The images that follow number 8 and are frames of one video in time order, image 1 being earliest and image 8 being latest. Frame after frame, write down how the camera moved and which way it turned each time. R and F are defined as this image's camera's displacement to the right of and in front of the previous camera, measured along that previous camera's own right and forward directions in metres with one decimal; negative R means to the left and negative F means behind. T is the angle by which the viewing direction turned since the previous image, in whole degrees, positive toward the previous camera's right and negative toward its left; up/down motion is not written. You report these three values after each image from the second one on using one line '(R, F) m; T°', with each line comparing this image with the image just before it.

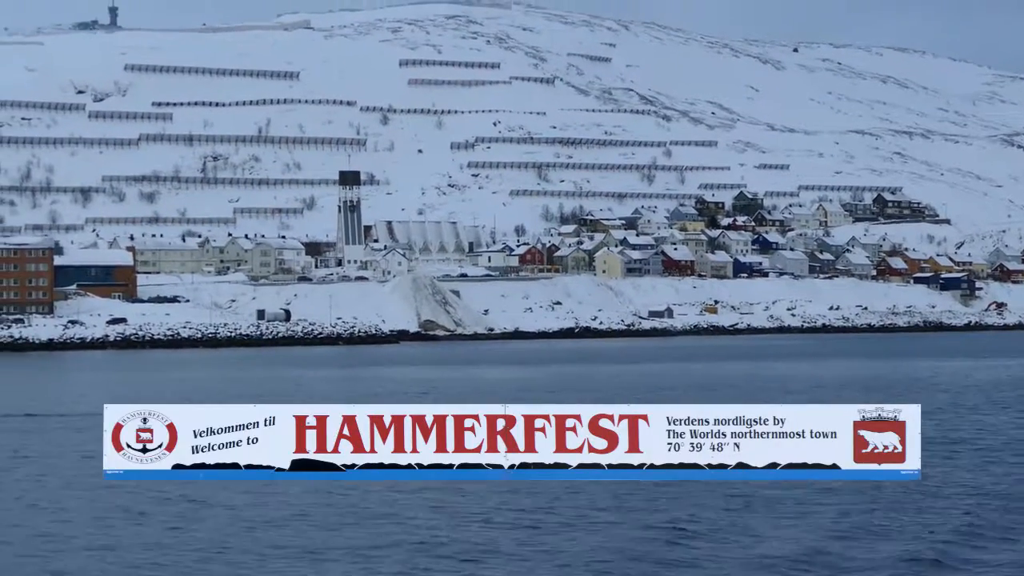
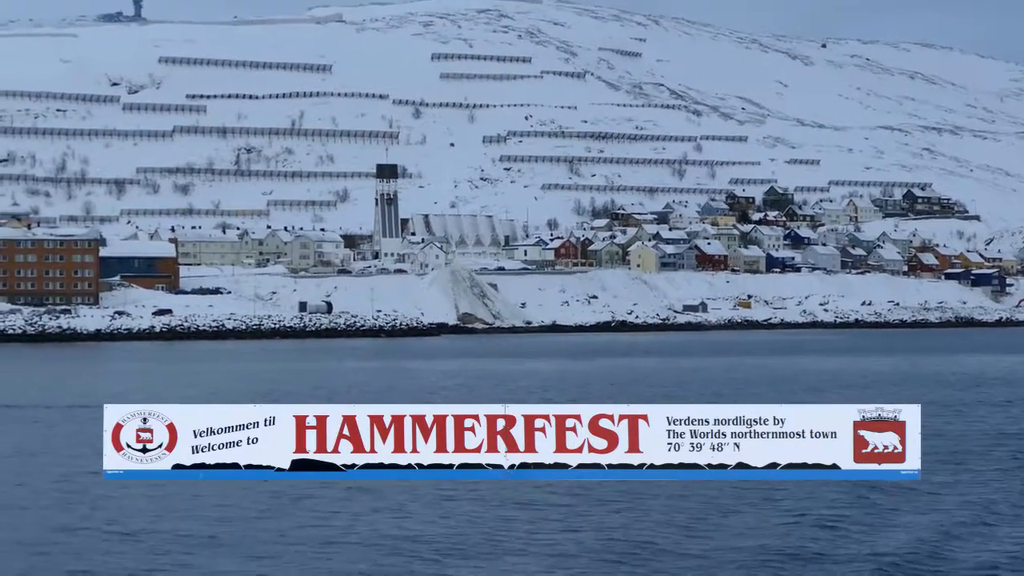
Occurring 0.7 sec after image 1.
(+0.1, -0.2) m; -1°
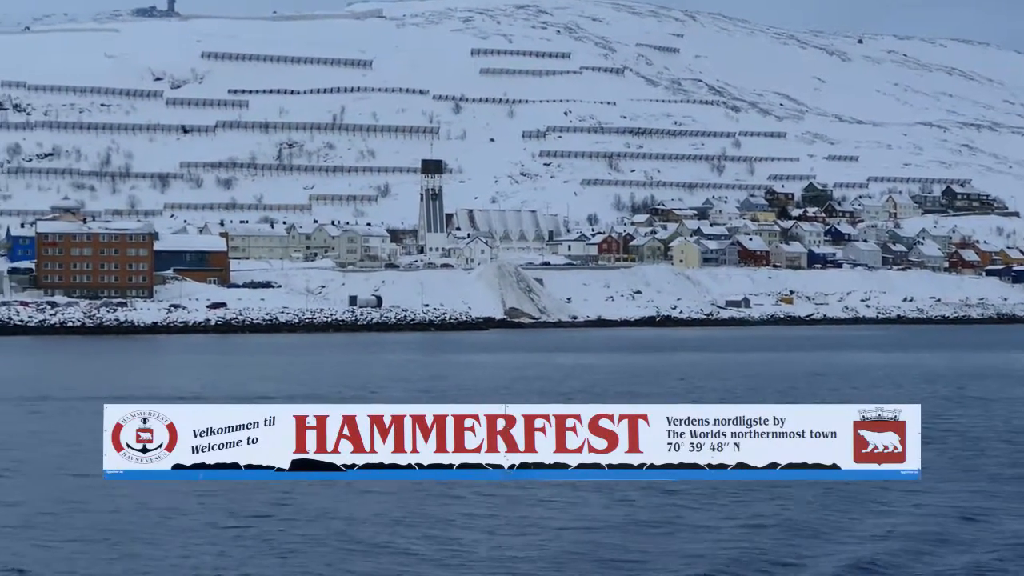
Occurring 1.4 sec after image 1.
(+0.6, -0.3) m; -2°
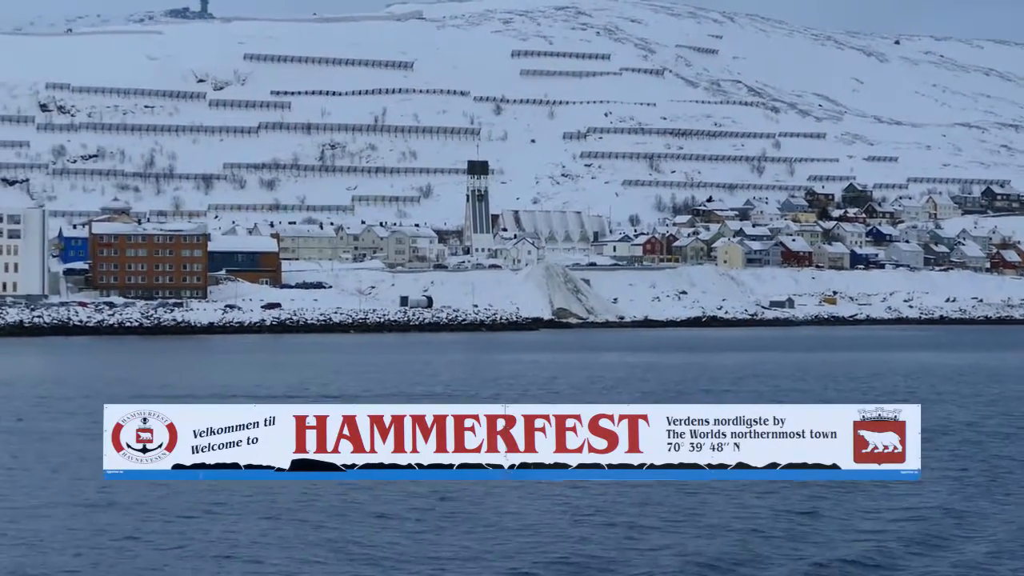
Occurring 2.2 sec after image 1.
(-0.6, -0.2) m; -1°
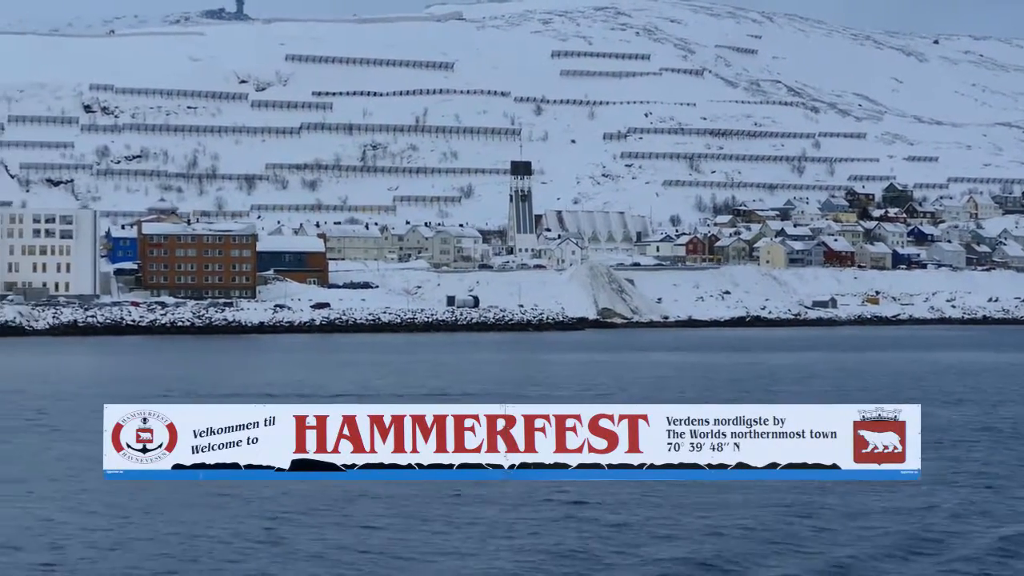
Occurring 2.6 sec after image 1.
(-0.5, -0.2) m; -1°
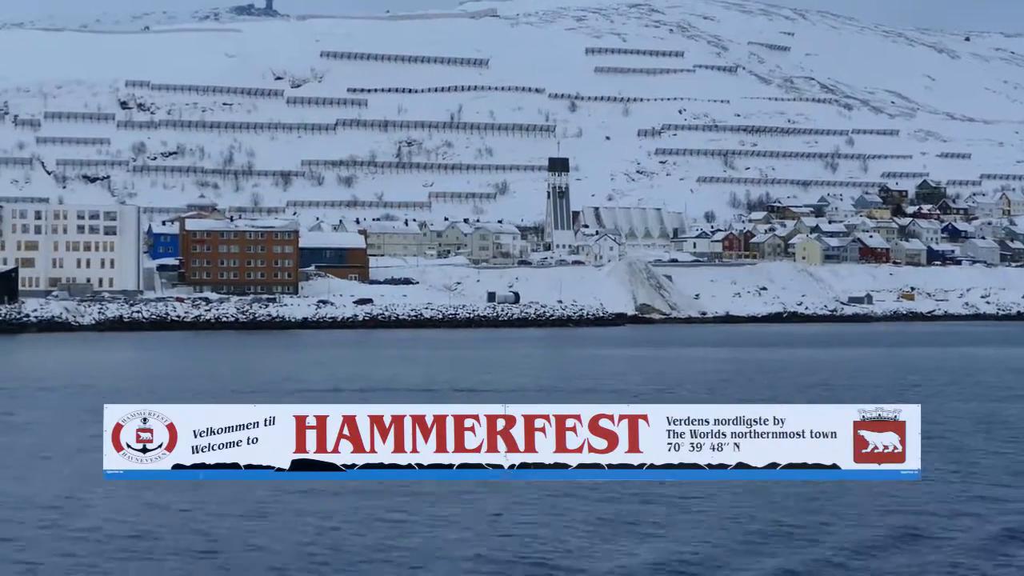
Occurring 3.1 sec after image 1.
(-0.6, -0.2) m; -1°
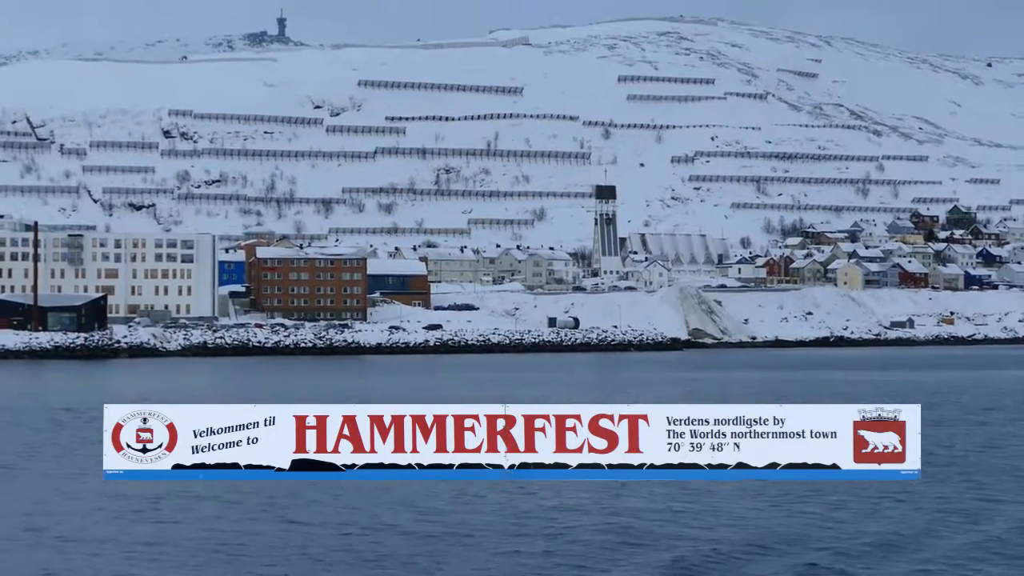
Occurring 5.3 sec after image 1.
(-2.0, -0.6) m; +1°
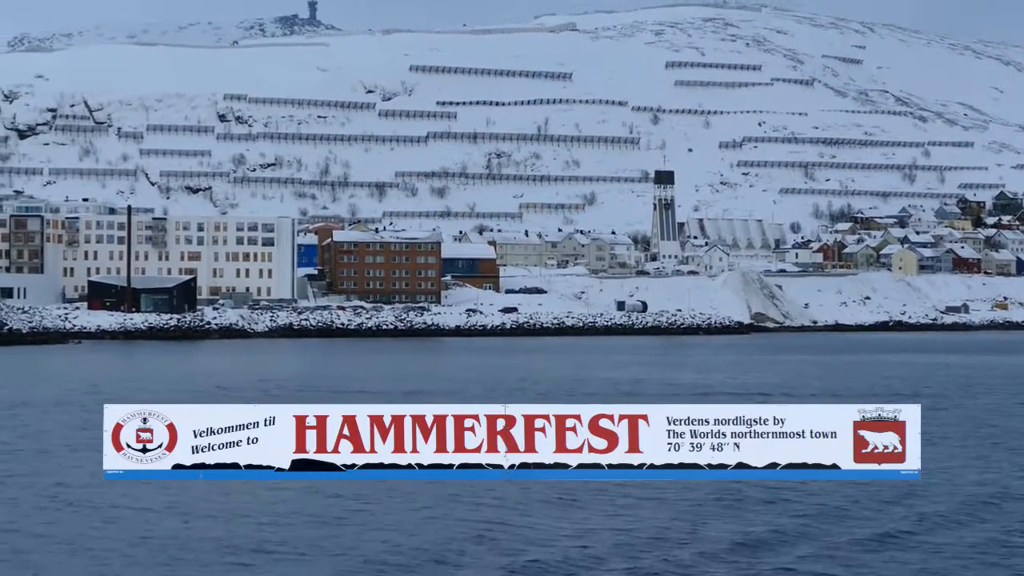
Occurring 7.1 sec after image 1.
(-1.7, -0.5) m; 0°
